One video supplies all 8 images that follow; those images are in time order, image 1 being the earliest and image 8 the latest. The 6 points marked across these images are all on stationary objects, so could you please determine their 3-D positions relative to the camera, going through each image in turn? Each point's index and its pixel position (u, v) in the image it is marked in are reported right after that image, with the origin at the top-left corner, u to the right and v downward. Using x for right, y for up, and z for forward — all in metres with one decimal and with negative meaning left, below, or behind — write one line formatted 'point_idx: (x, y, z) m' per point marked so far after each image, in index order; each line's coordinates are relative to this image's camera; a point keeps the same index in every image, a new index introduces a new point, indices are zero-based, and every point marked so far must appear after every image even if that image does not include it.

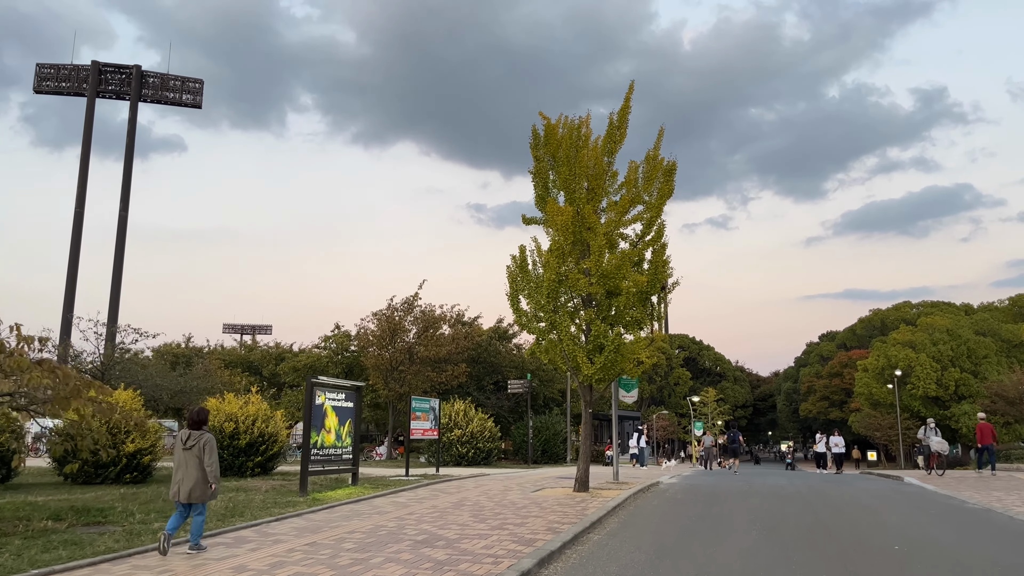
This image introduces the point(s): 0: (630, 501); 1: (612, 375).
0: (+2.2, -4.0, +14.9) m
1: (+2.0, -1.7, +15.4) m
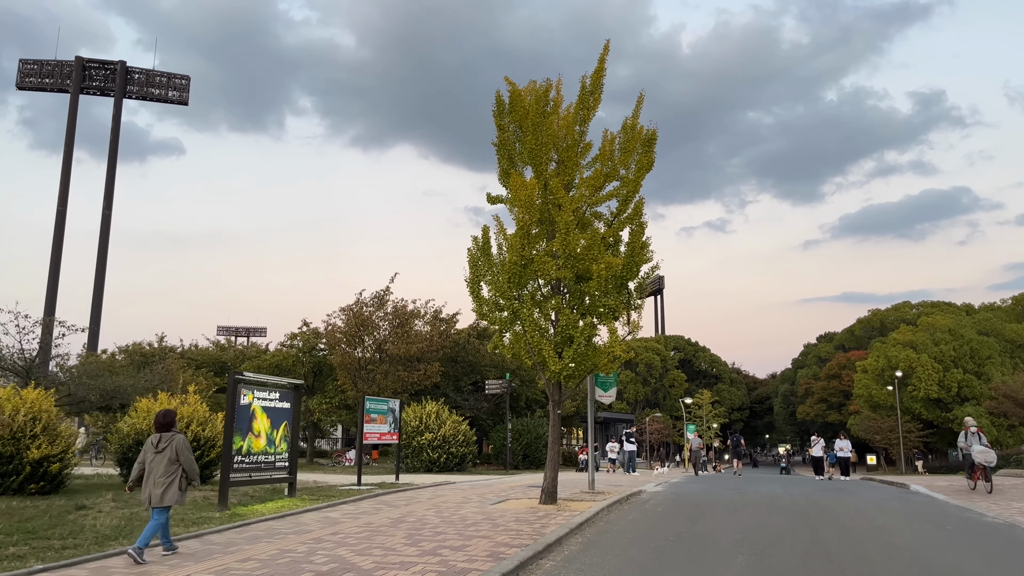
0: (+1.5, -3.8, +13.1) m
1: (+1.2, -1.4, +13.6) m
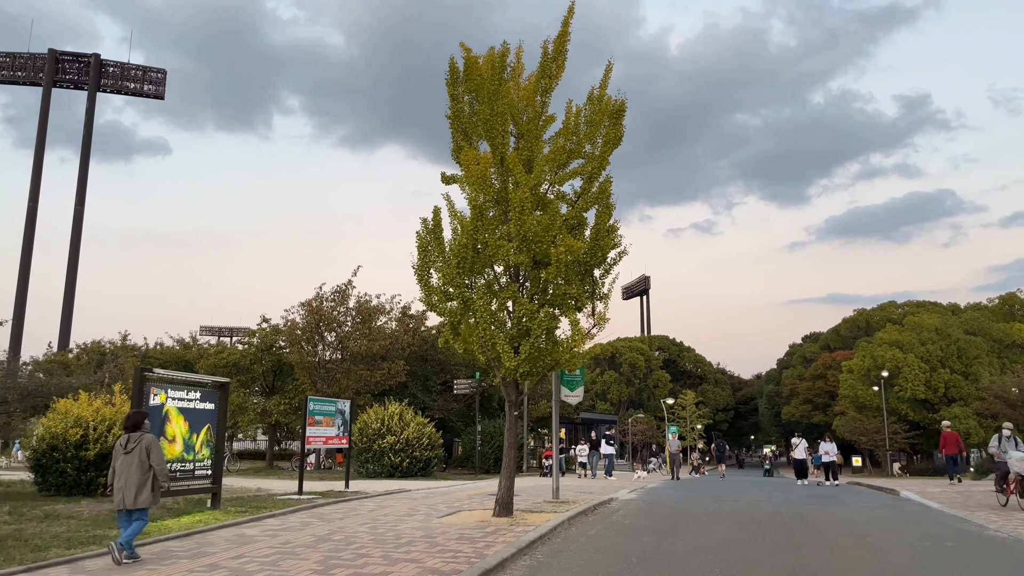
0: (+0.7, -3.6, +11.7) m
1: (+0.5, -1.3, +12.2) m
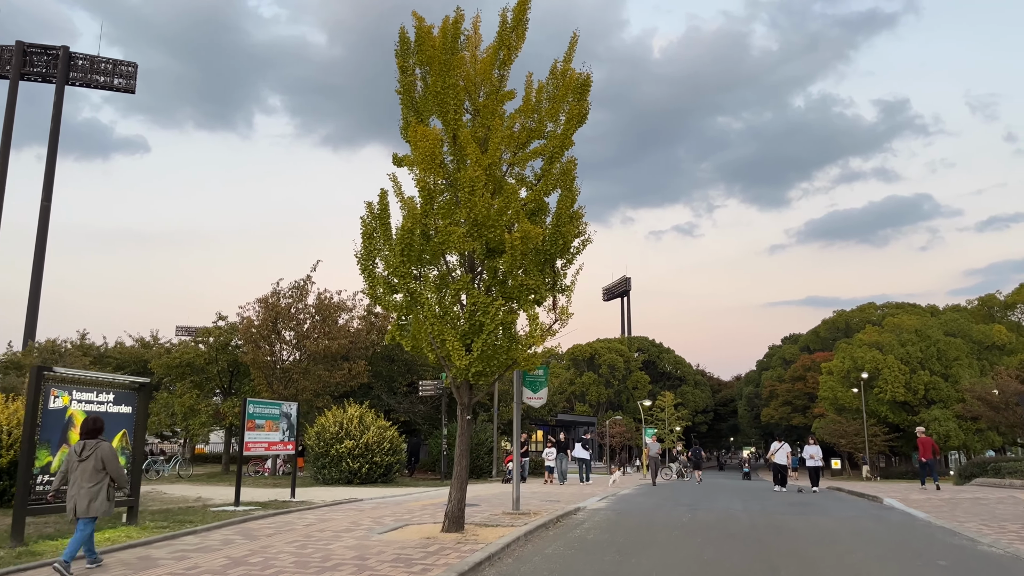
0: (+0.1, -3.4, +10.5) m
1: (-0.2, -1.1, +11.1) m
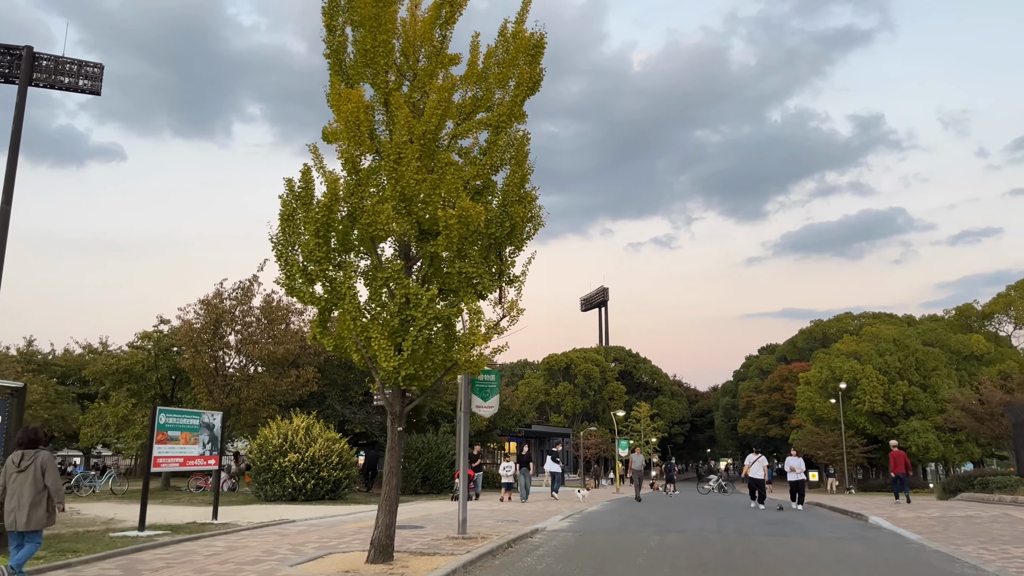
0: (-0.7, -3.3, +9.0) m
1: (-0.9, -1.0, +9.5) m
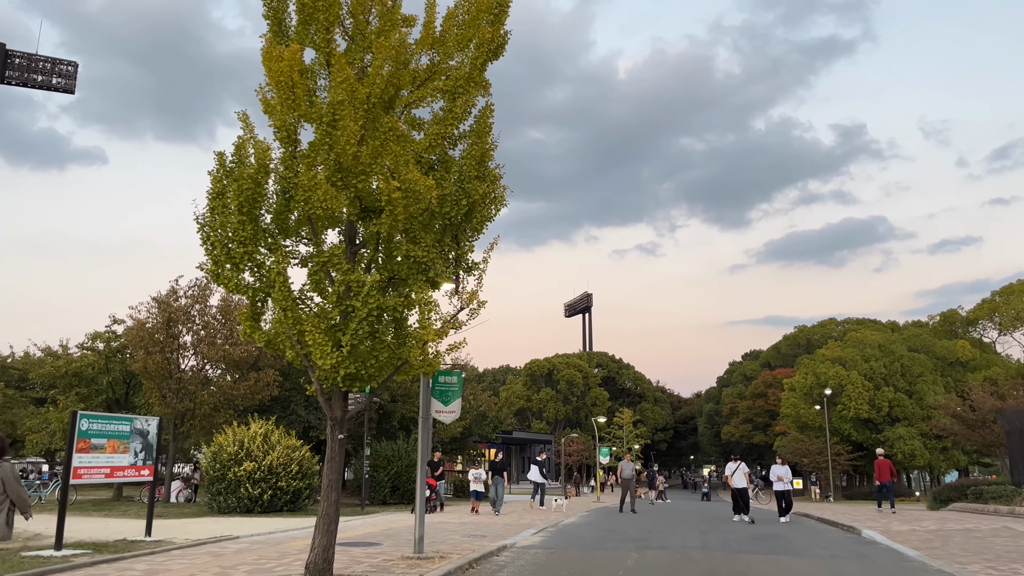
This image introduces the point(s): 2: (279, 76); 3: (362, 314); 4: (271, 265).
0: (-1.1, -3.2, +7.8) m
1: (-1.4, -0.9, +8.4) m
2: (-2.4, +2.1, +8.1) m
3: (-1.5, -0.3, +8.0) m
4: (-2.5, +0.2, +8.3) m
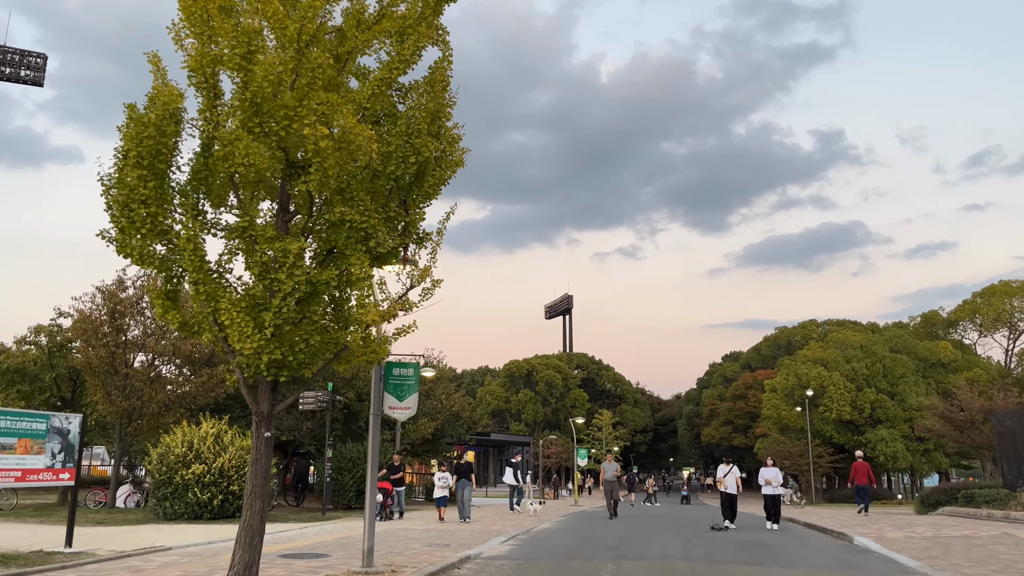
0: (-1.5, -2.9, +6.6) m
1: (-1.8, -0.6, +7.2) m
2: (-2.8, +2.4, +6.9) m
3: (-1.9, 0.0, +6.8) m
4: (-2.9, +0.5, +7.0) m
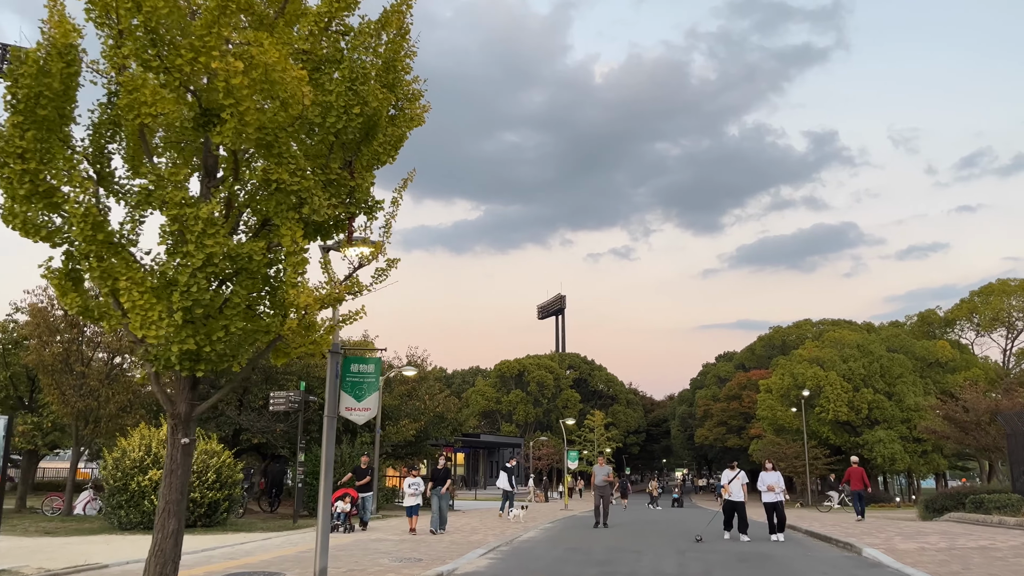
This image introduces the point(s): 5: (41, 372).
0: (-1.8, -2.8, +5.4) m
1: (-2.1, -0.5, +6.0) m
2: (-3.0, +2.6, +5.7) m
3: (-2.2, +0.1, +5.7) m
4: (-3.2, +0.7, +5.9) m
5: (-10.5, -1.9, +17.6) m
